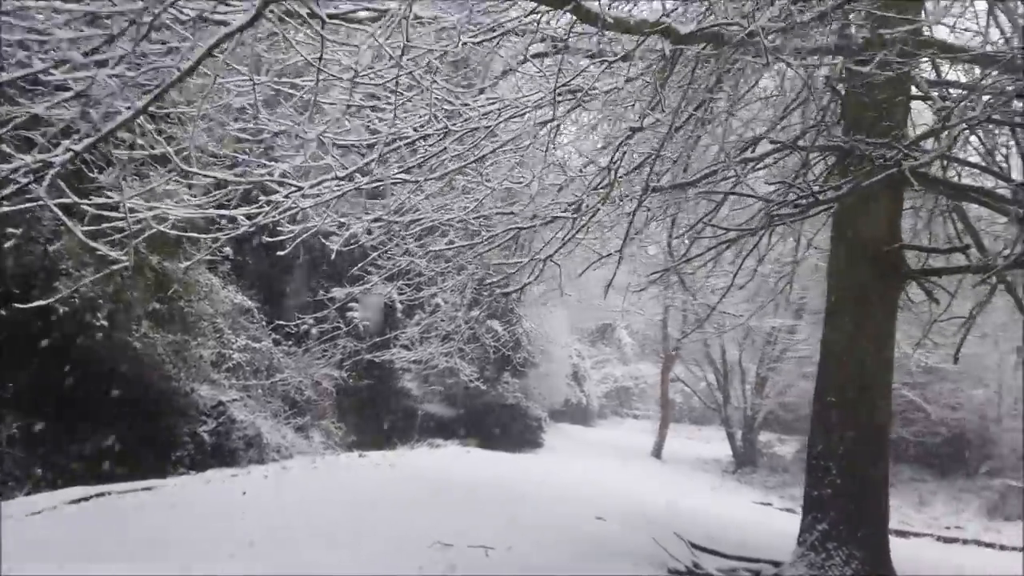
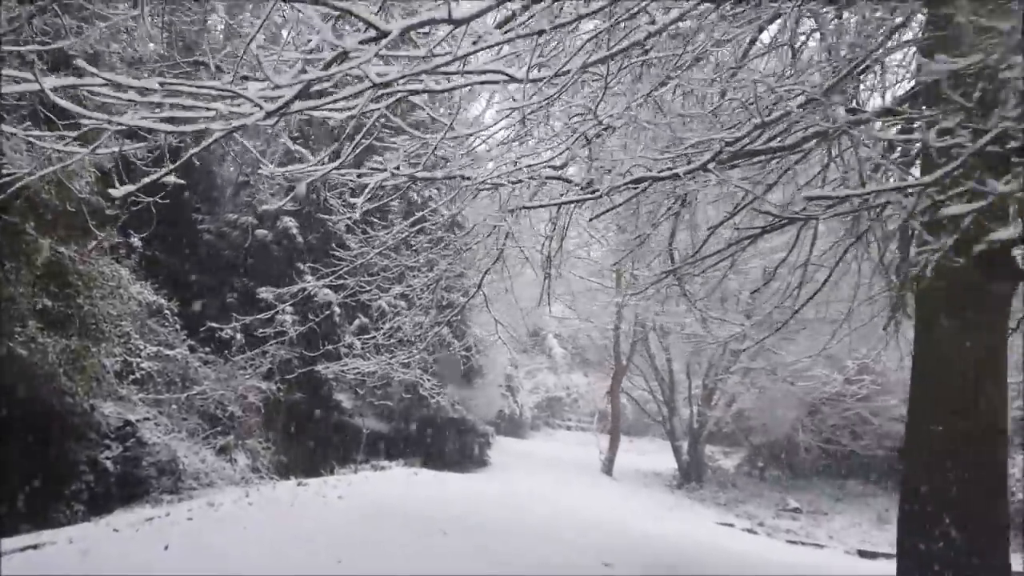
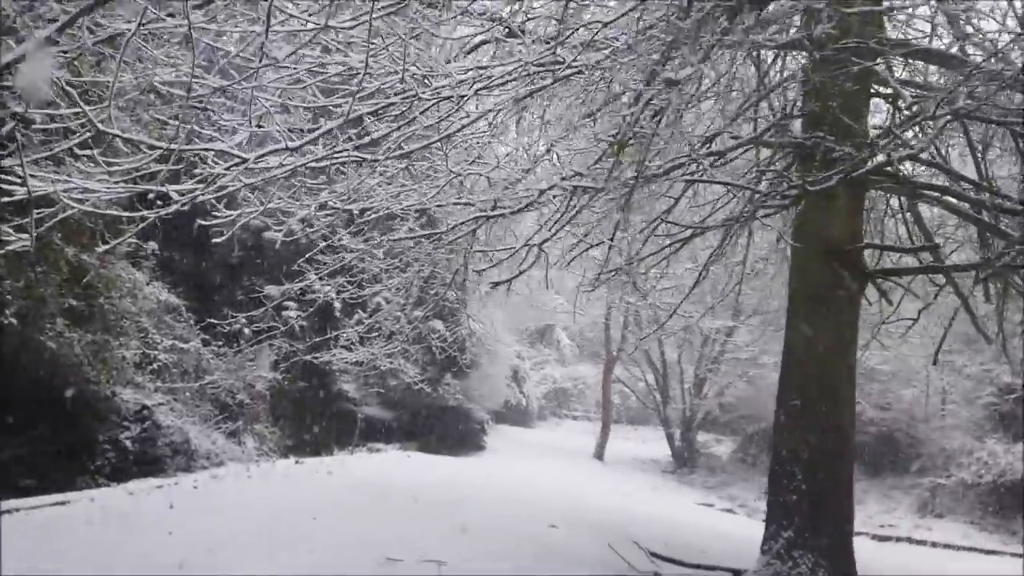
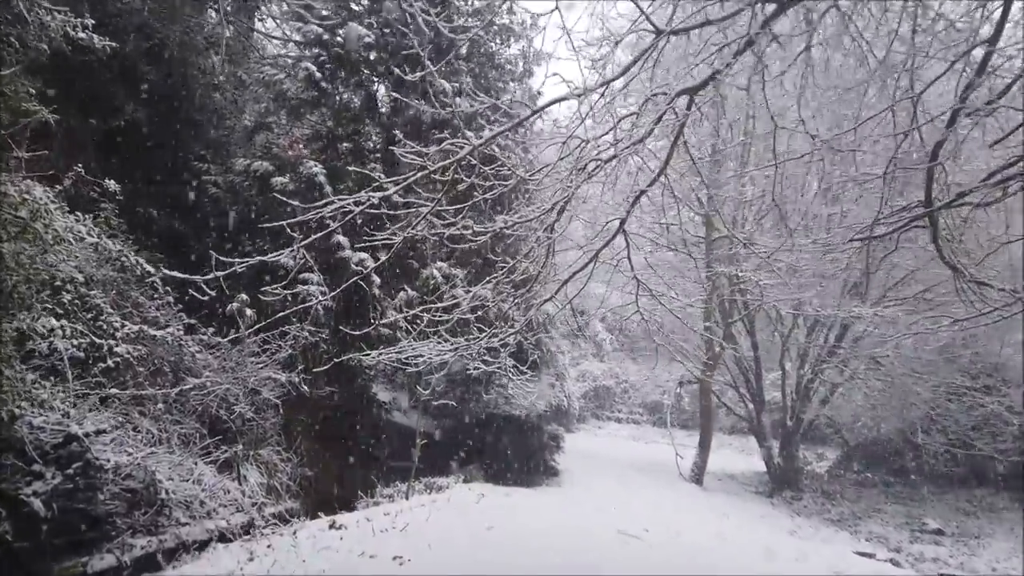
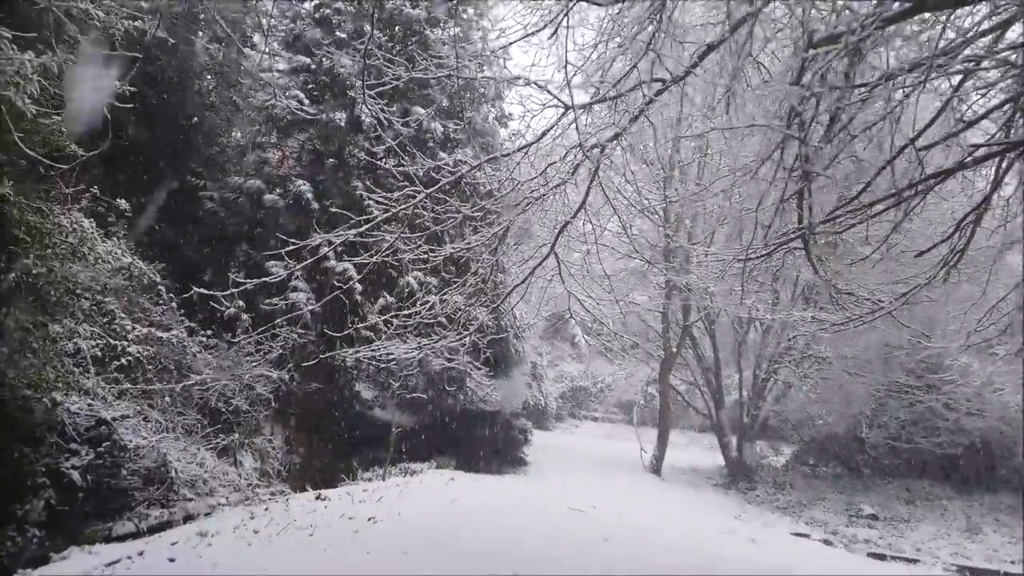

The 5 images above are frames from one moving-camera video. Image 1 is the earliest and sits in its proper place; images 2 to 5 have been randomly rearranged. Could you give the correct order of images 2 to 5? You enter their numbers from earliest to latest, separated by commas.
3, 2, 5, 4
